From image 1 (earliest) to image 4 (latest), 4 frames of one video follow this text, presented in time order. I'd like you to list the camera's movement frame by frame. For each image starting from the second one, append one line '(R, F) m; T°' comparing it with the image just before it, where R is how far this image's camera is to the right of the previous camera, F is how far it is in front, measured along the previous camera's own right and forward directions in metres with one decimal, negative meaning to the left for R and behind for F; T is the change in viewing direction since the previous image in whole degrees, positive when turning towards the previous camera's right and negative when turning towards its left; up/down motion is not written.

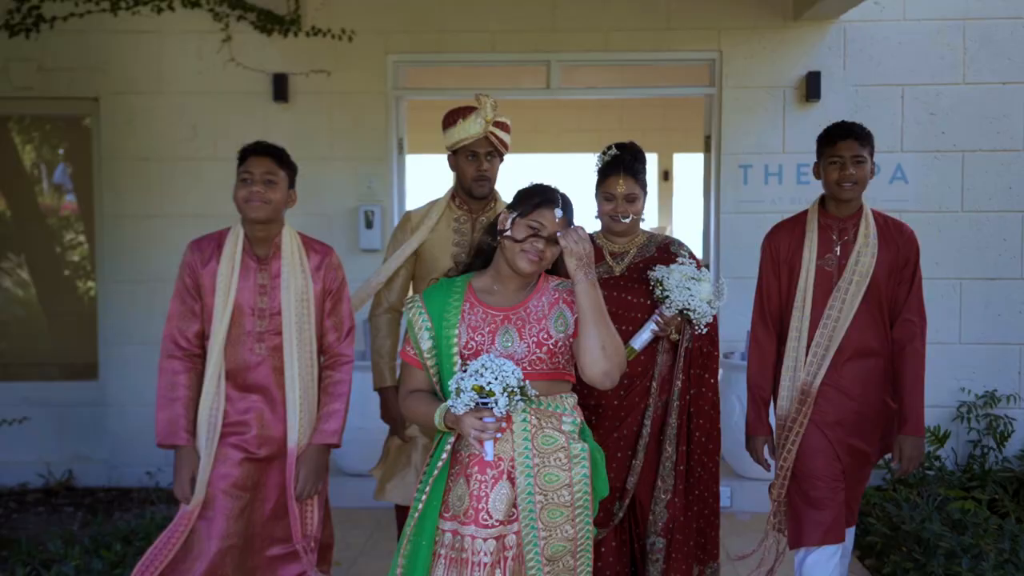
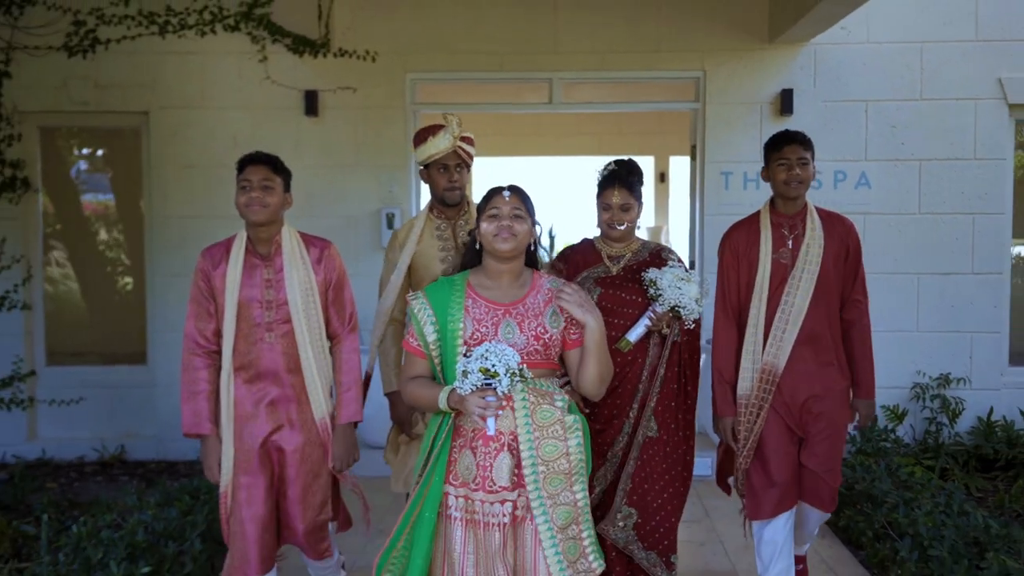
(0.0, -0.6) m; 0°
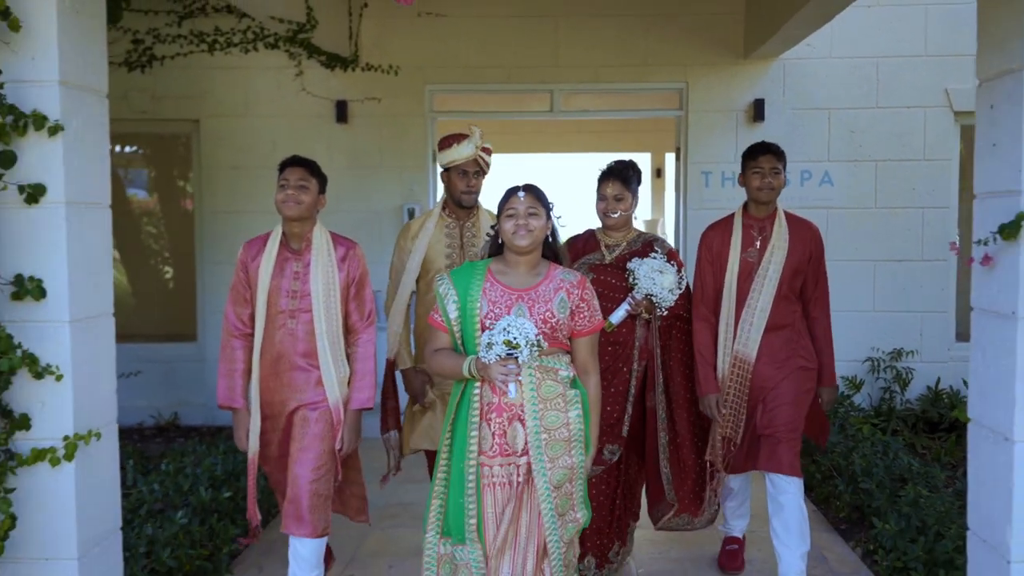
(0.0, -0.7) m; 0°
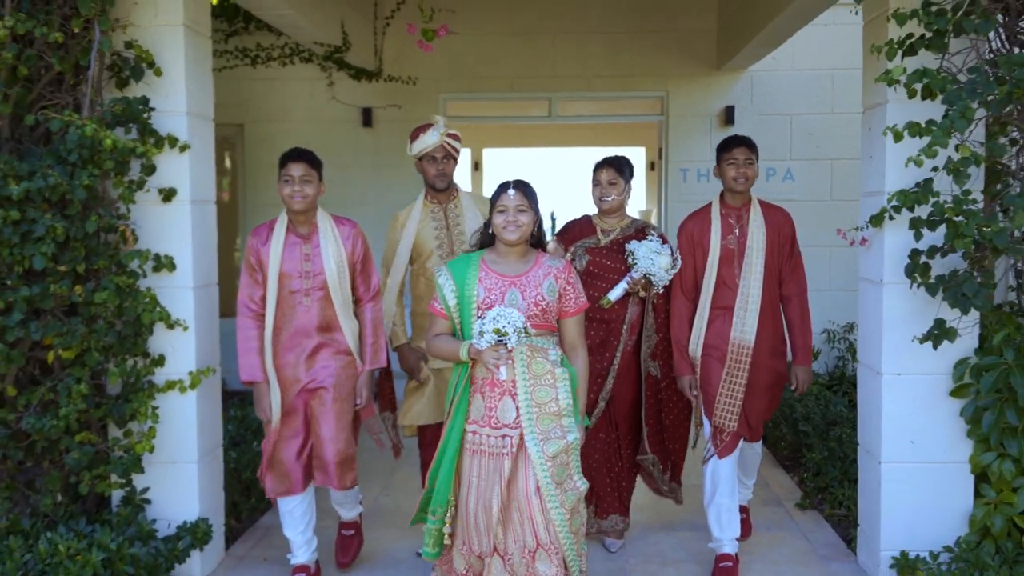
(0.0, -0.9) m; 0°
